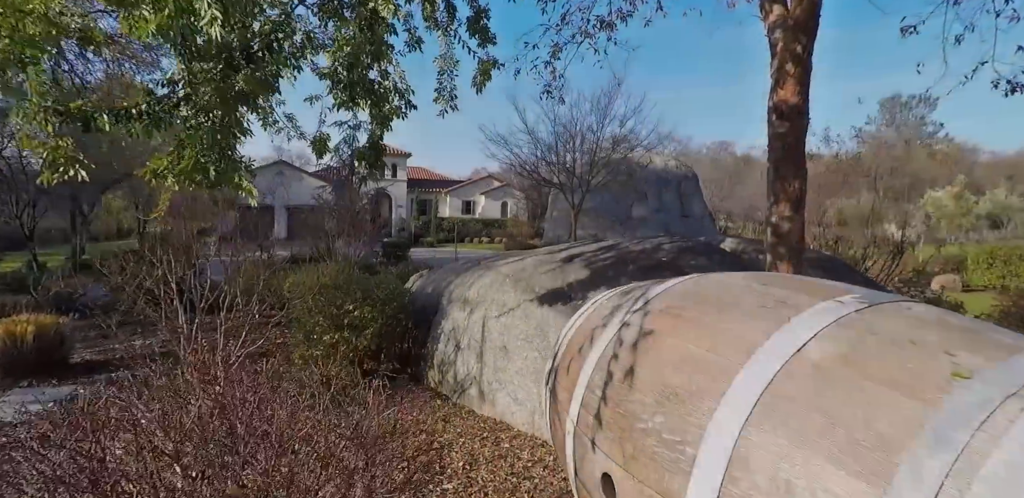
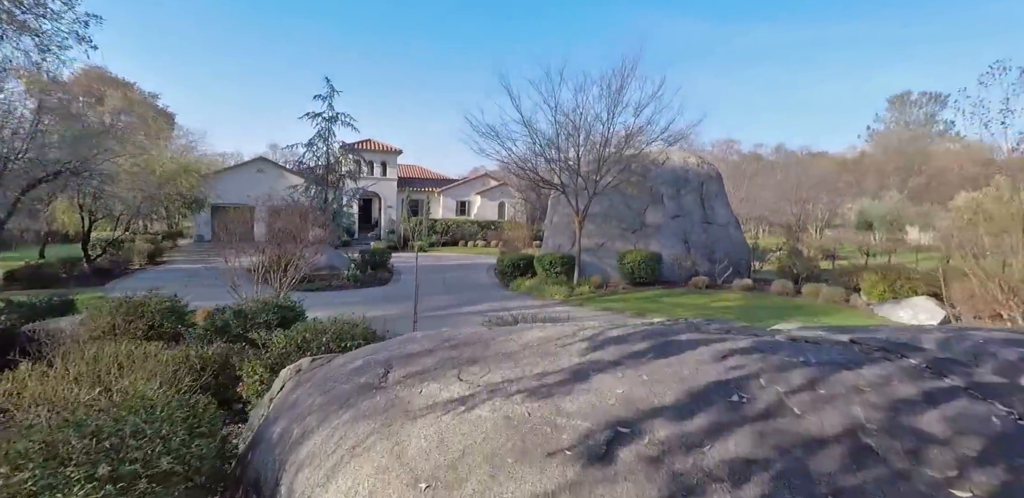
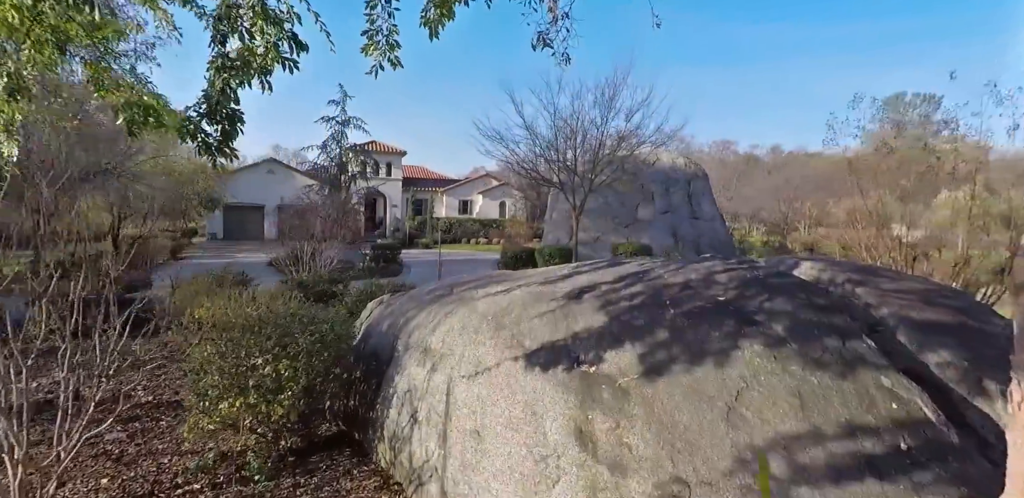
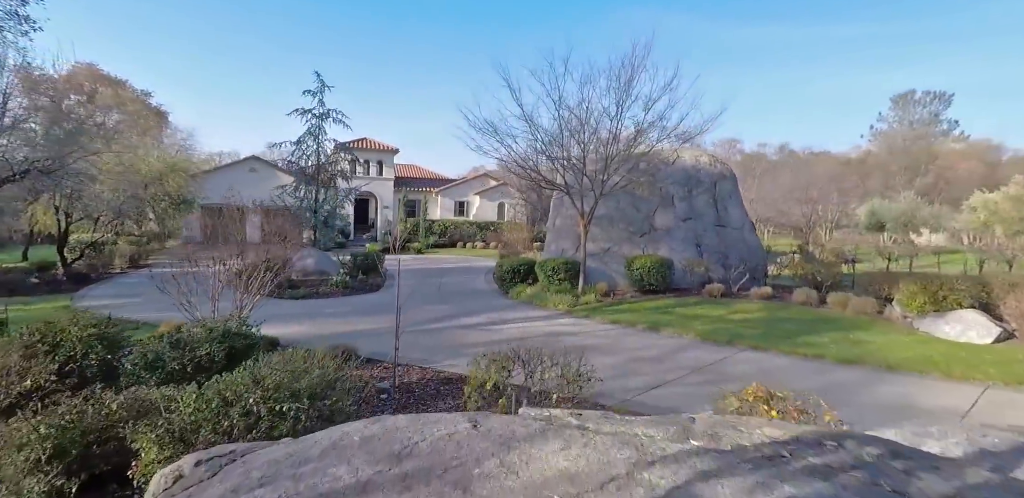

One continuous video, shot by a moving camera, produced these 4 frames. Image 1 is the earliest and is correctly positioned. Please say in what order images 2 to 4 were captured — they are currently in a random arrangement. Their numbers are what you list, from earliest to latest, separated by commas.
3, 2, 4
